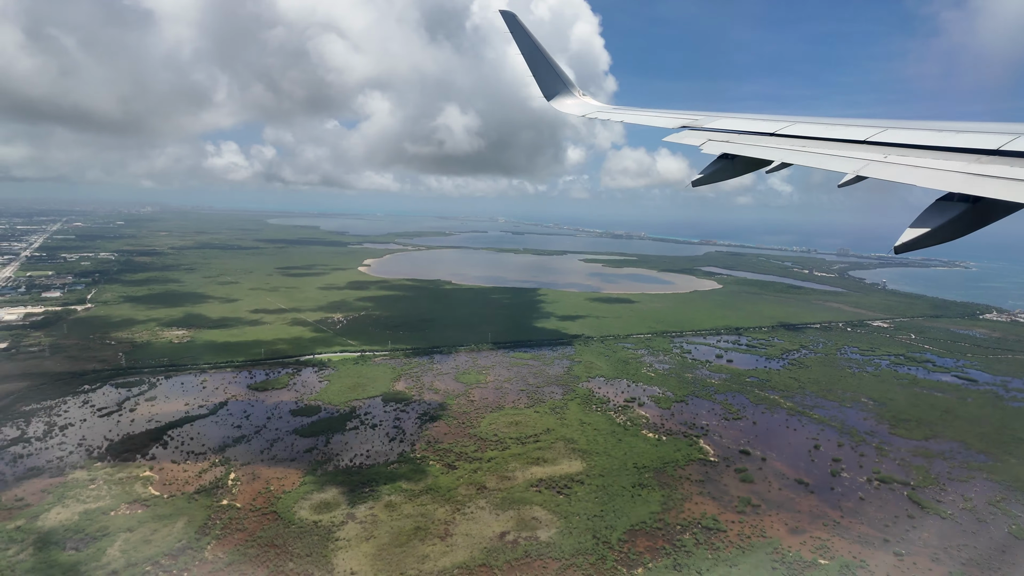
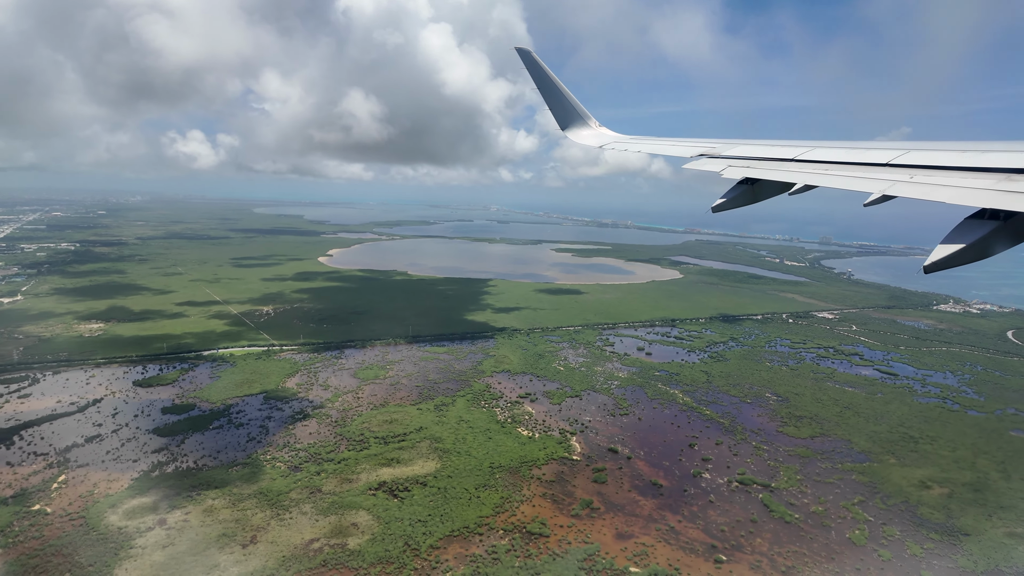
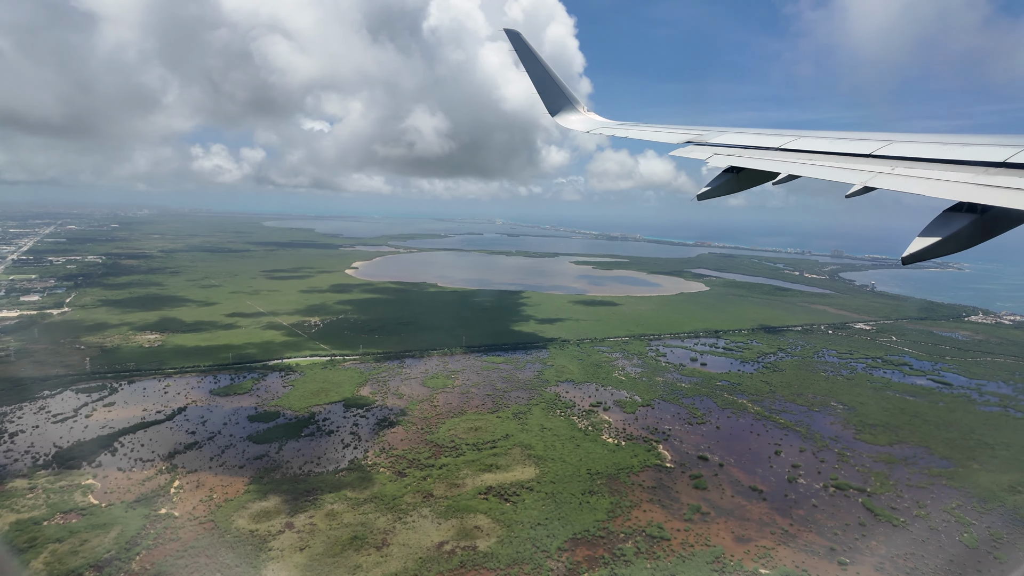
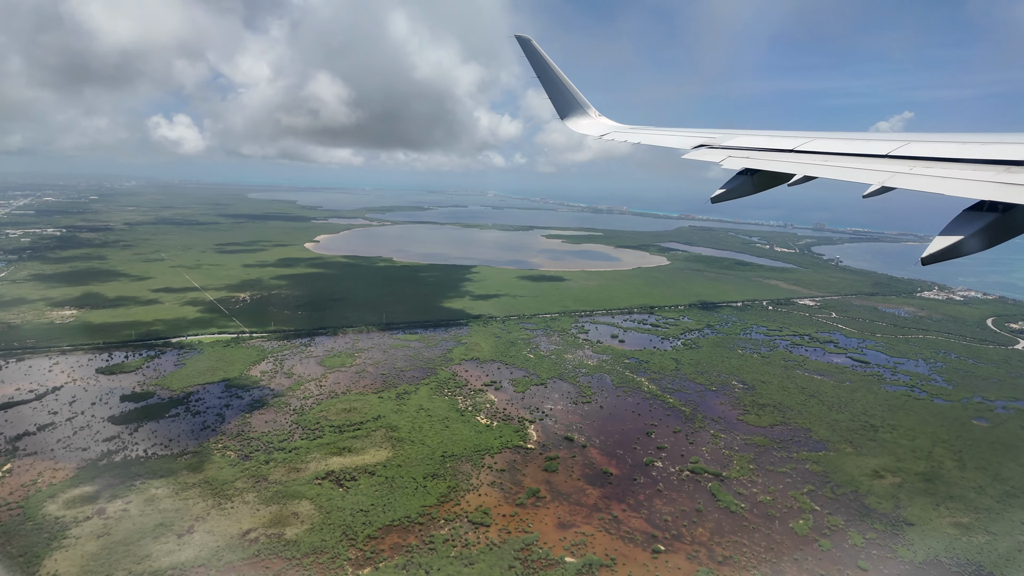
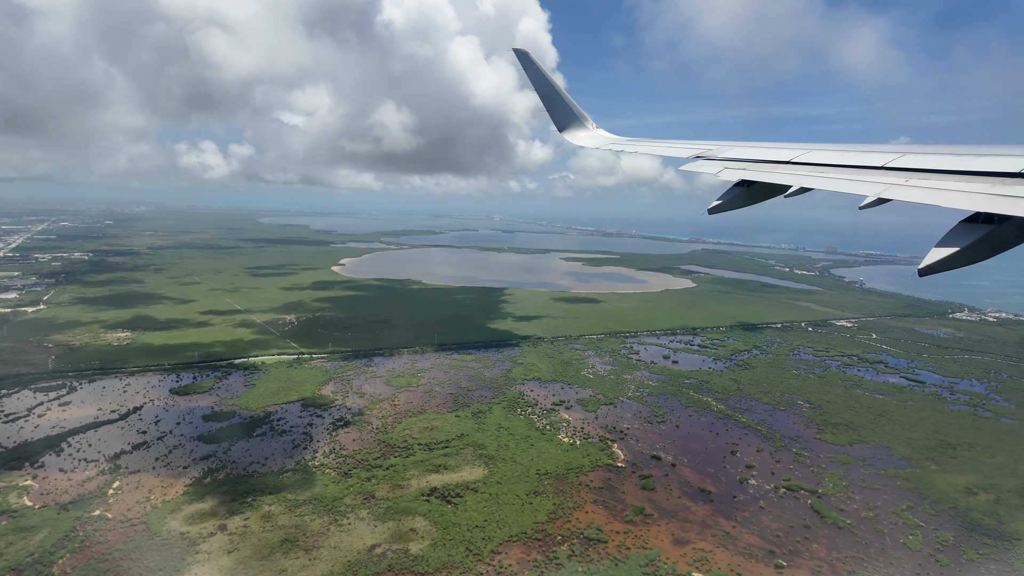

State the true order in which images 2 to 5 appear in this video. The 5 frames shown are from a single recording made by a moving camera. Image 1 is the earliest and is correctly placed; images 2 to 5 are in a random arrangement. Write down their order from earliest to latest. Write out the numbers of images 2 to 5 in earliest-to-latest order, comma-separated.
3, 5, 2, 4
